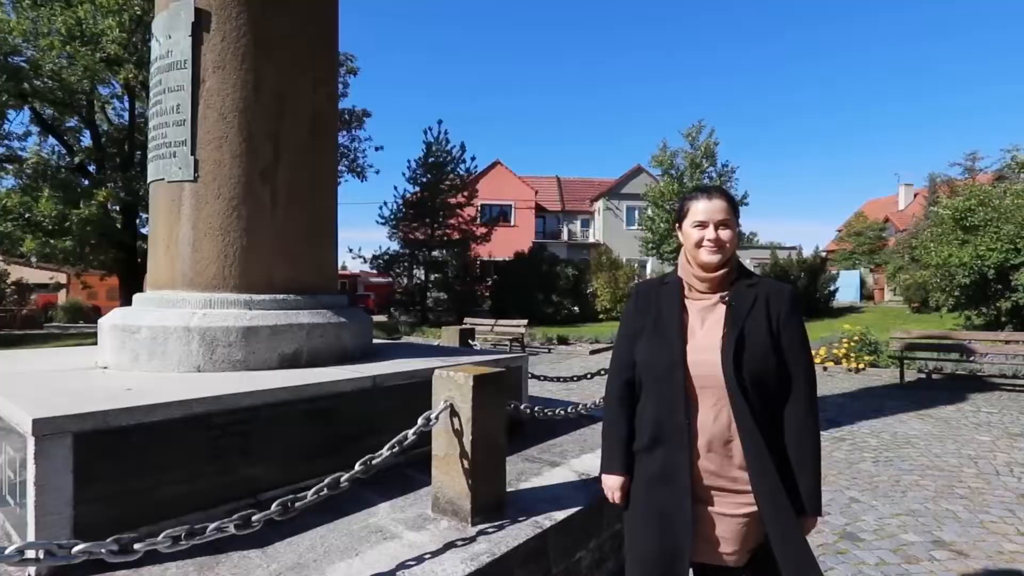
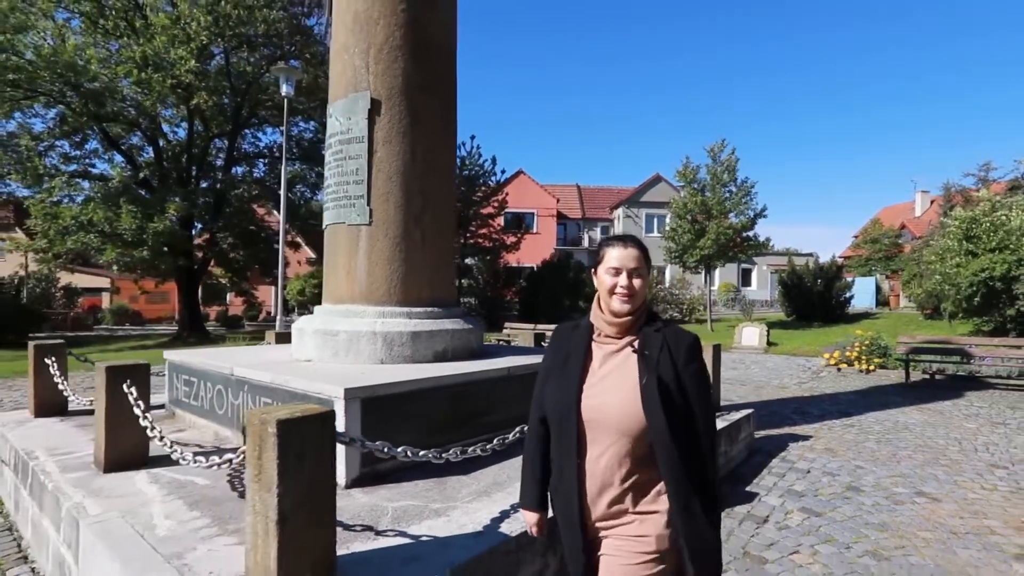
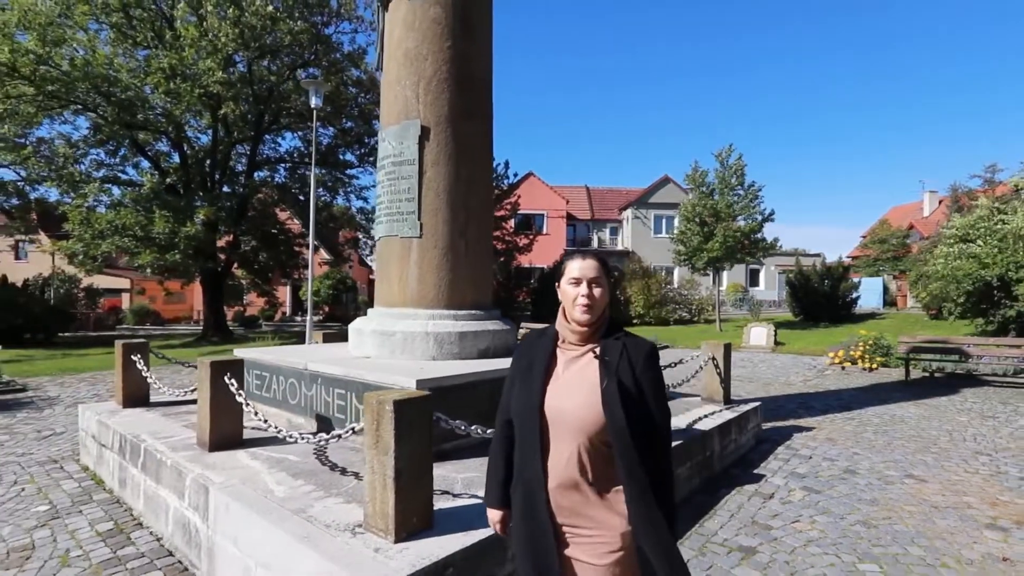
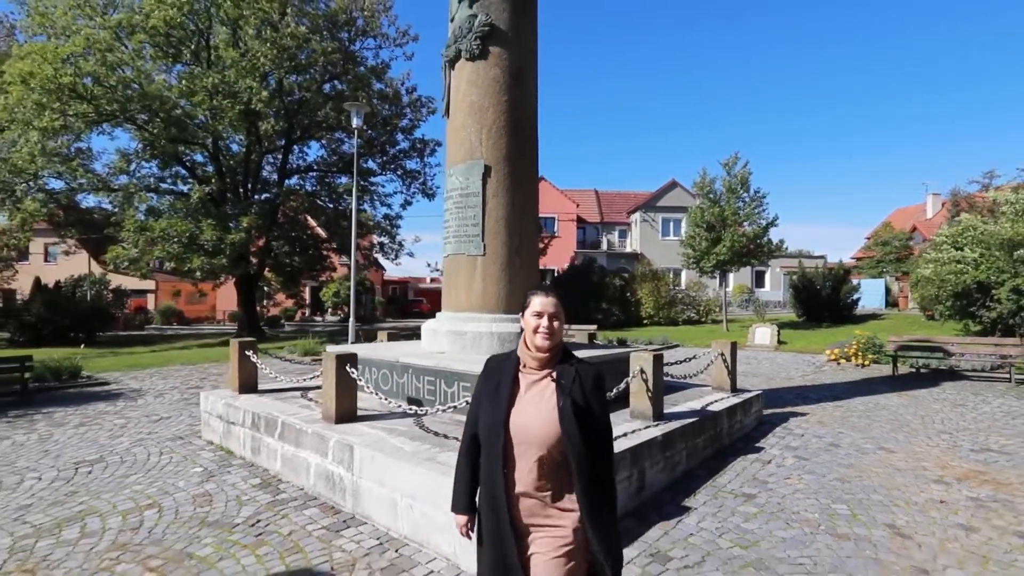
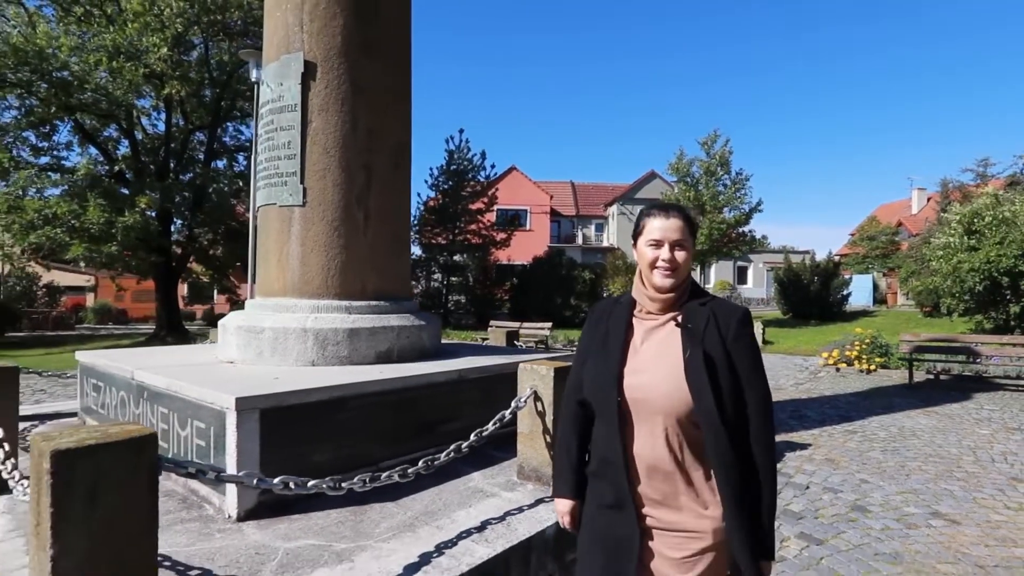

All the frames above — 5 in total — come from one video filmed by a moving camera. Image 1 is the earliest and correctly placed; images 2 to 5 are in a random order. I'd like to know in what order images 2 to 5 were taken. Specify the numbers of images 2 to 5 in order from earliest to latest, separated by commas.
5, 2, 3, 4
